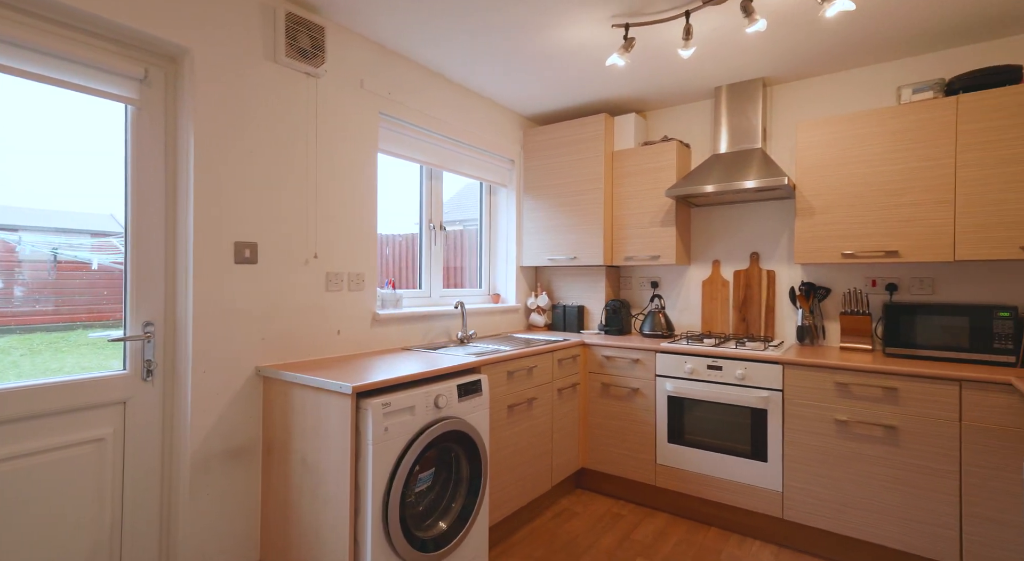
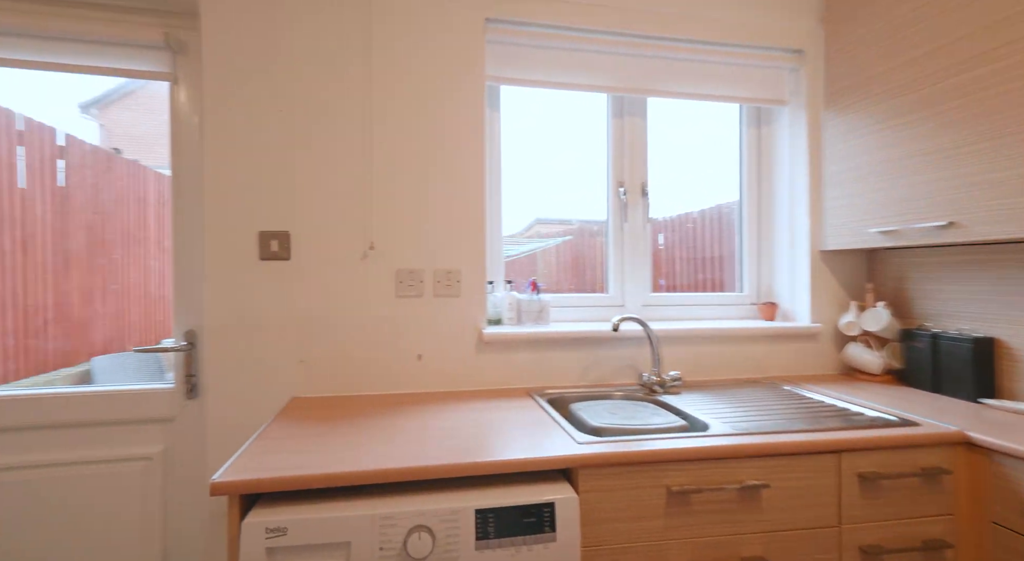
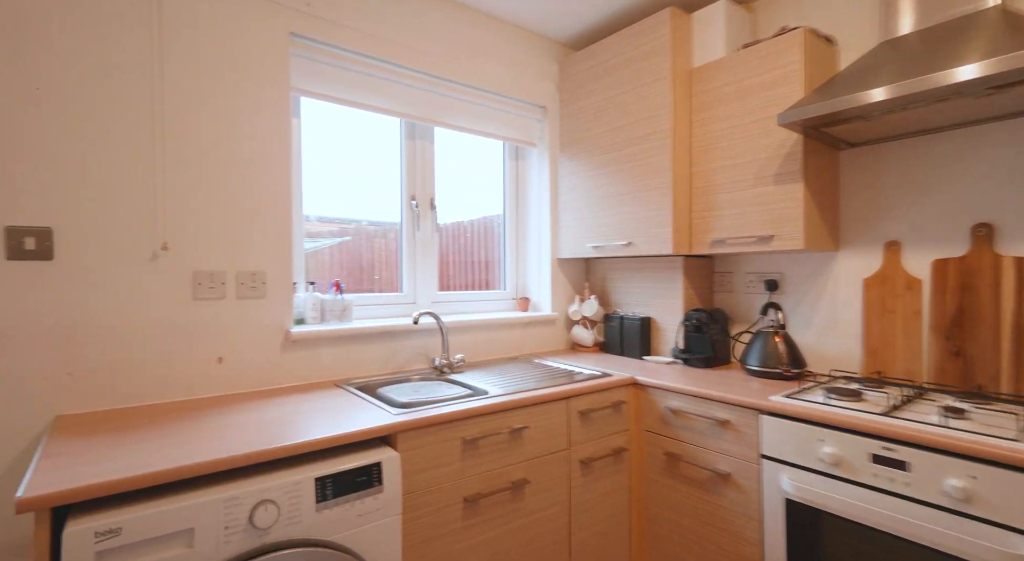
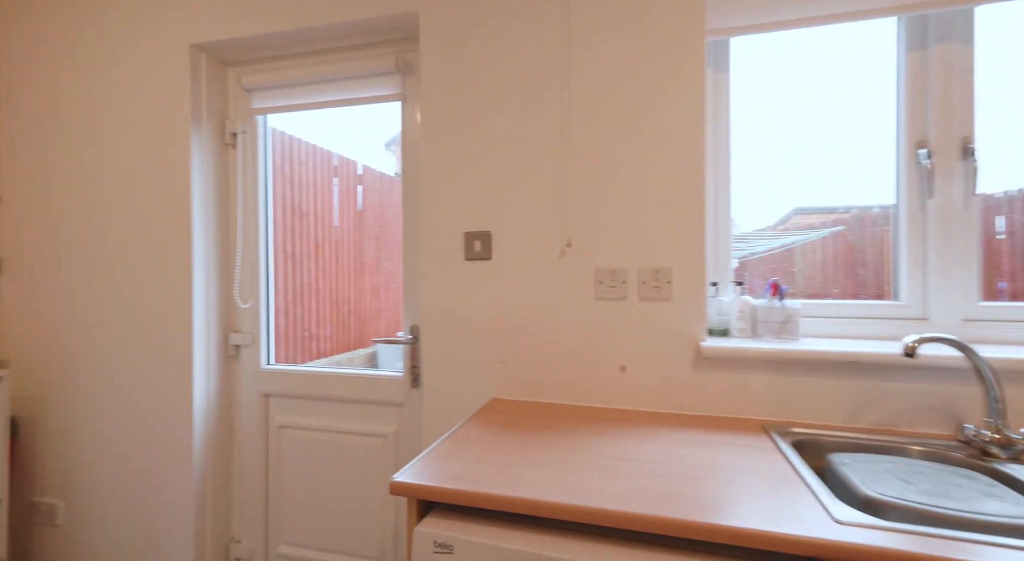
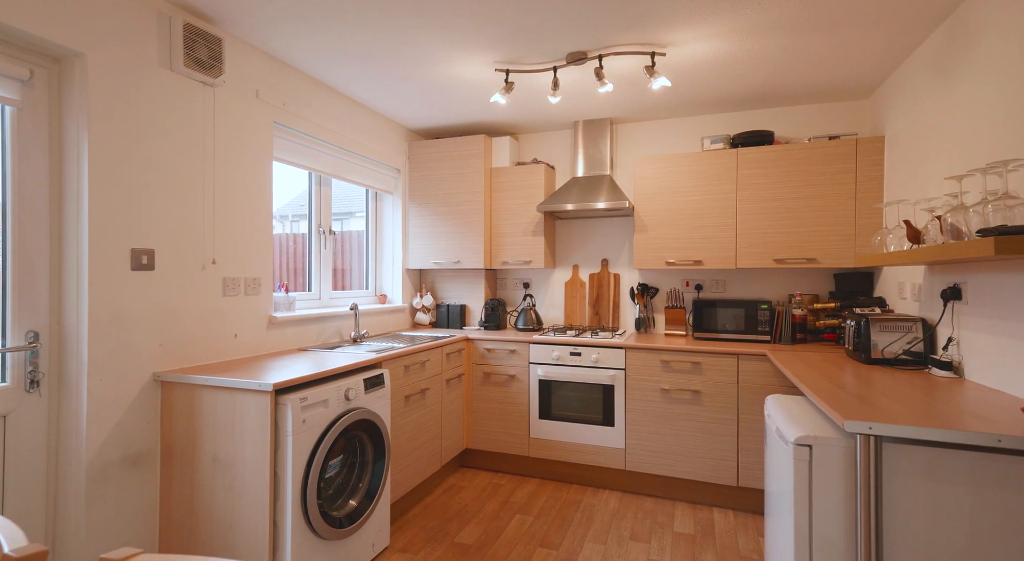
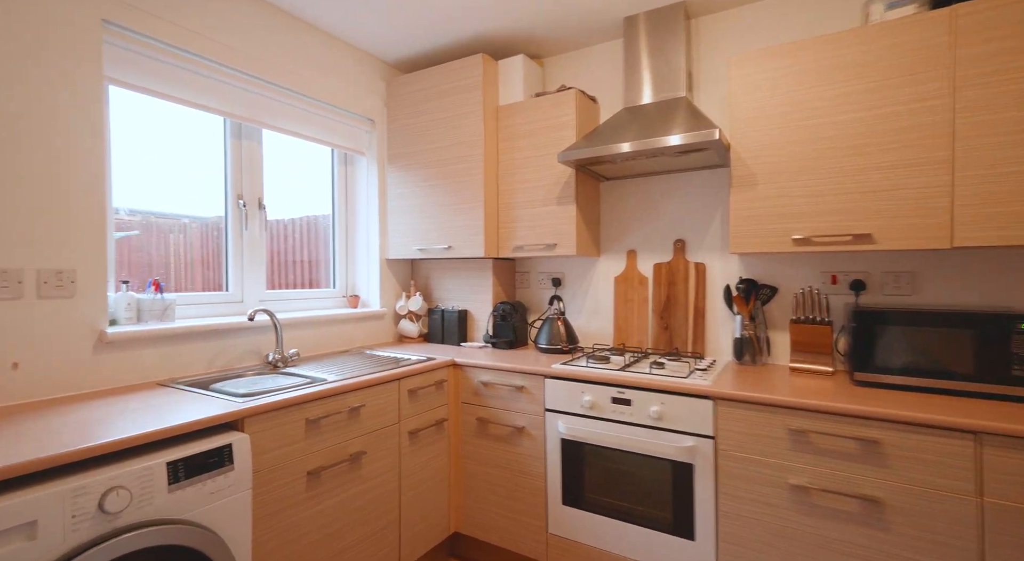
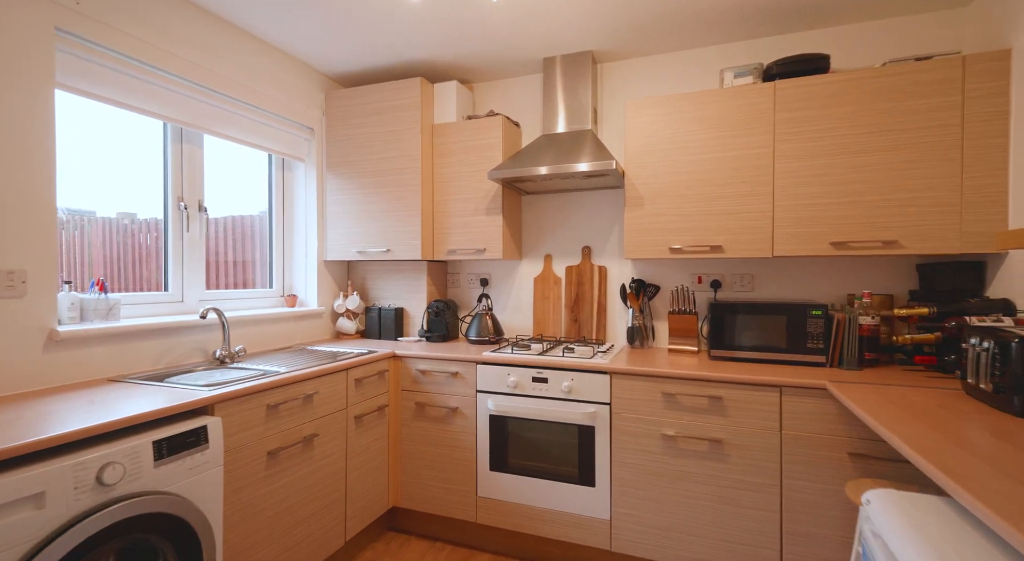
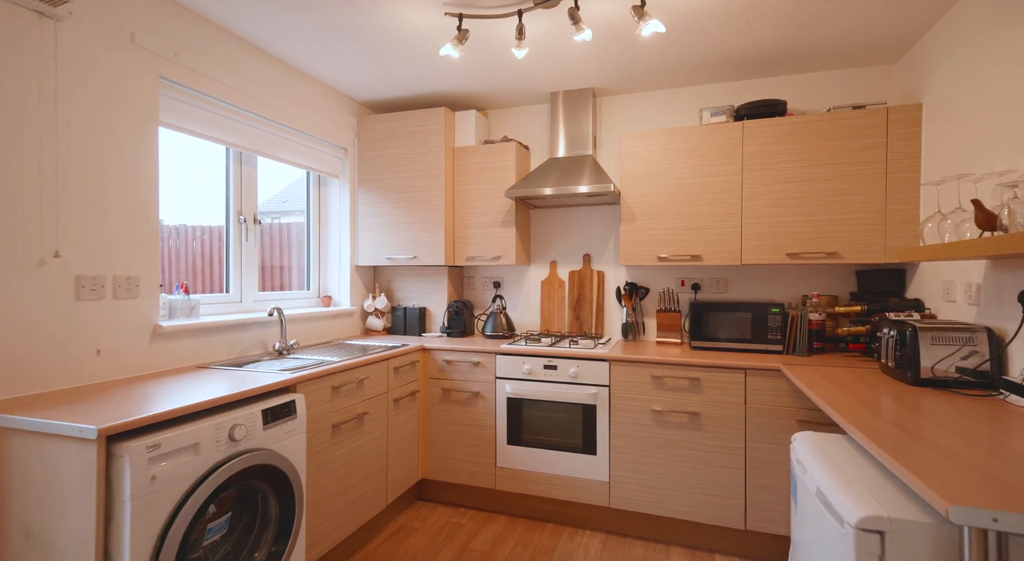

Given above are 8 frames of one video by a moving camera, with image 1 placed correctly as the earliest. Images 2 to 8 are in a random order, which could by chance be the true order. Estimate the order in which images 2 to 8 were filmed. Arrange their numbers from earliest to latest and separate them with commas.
5, 8, 7, 6, 3, 2, 4
